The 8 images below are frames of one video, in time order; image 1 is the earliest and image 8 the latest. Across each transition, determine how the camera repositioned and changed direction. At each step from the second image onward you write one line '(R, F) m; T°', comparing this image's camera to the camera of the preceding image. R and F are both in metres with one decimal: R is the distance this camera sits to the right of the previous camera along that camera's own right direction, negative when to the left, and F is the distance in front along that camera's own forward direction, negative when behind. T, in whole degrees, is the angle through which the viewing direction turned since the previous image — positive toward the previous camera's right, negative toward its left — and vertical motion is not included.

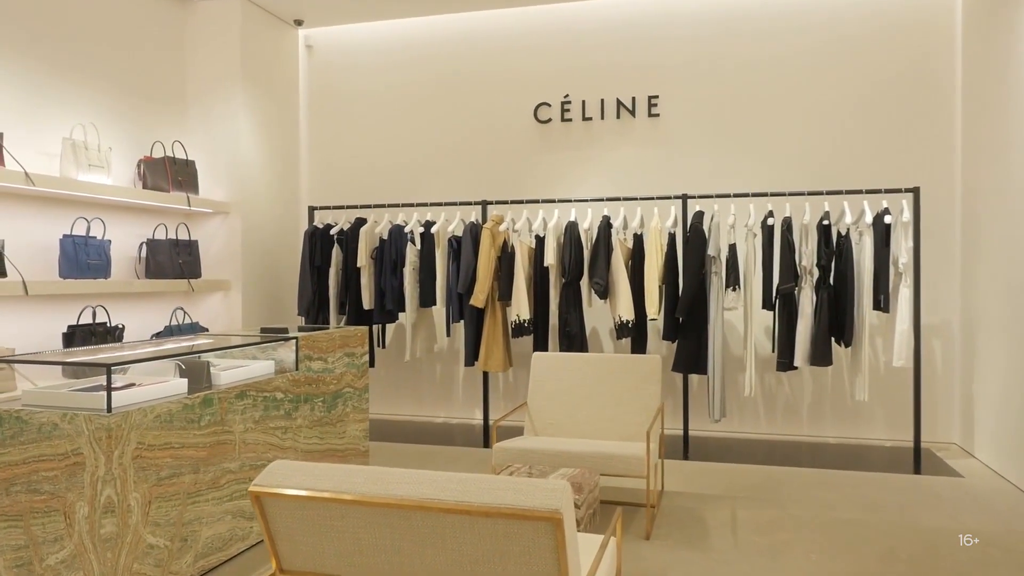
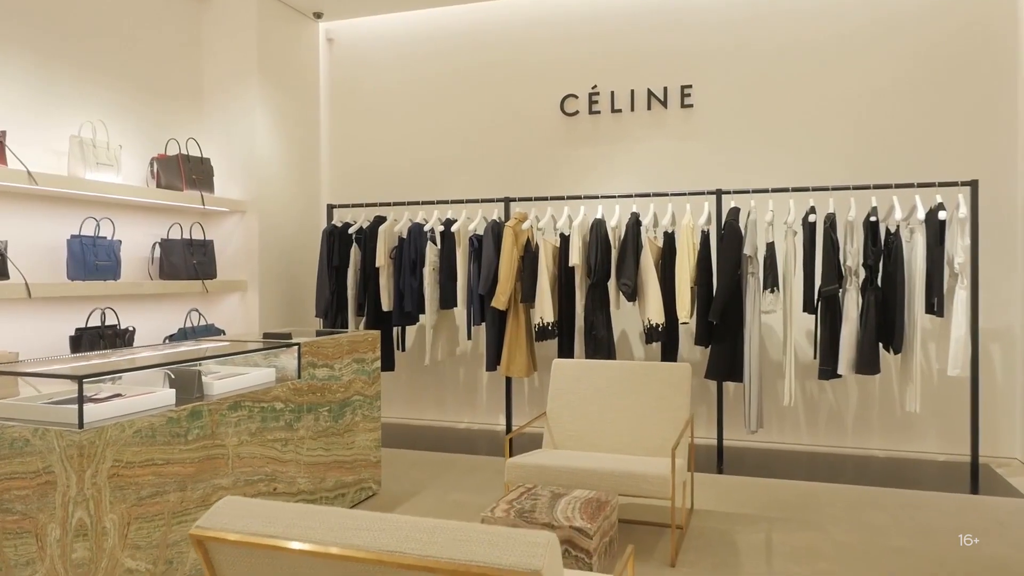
(+0.1, +0.2) m; -3°
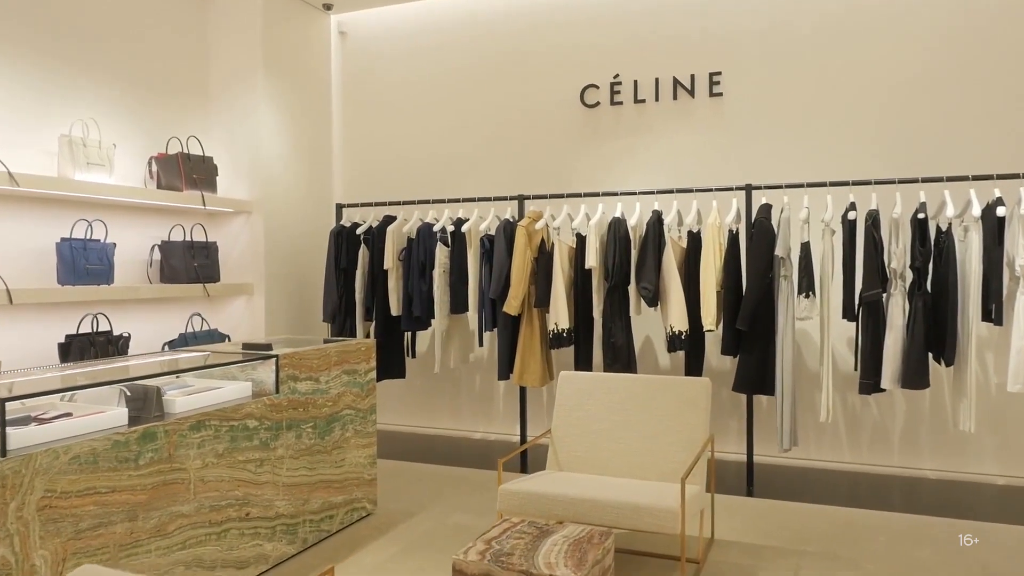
(+0.2, +0.3) m; -4°
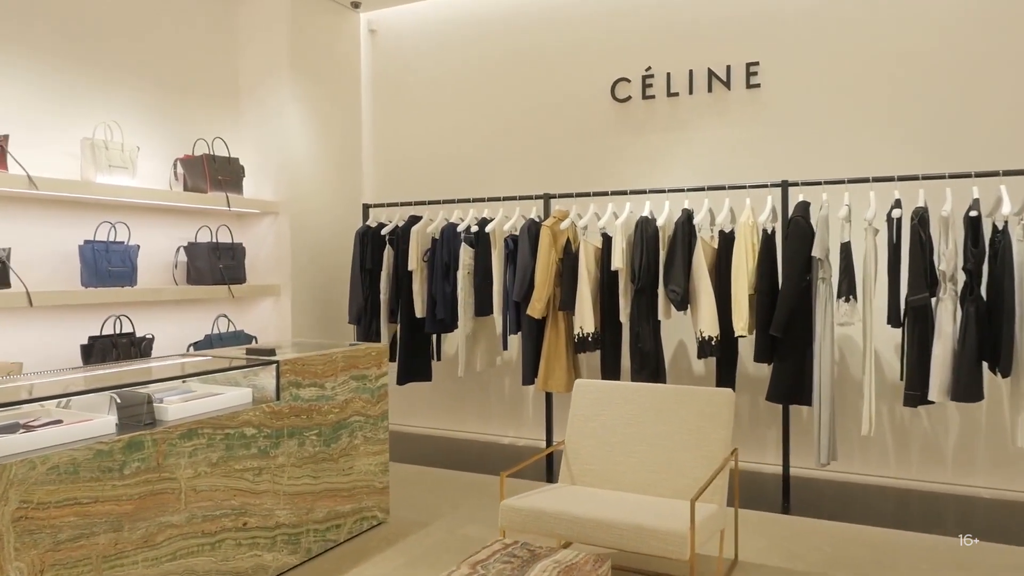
(+0.2, +0.2) m; -4°
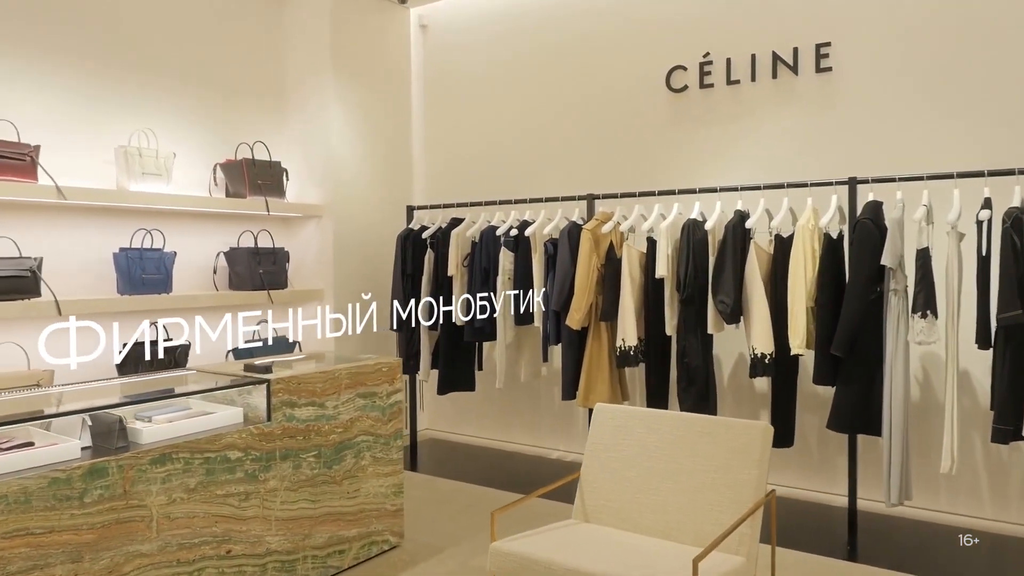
(+0.4, +0.3) m; -8°
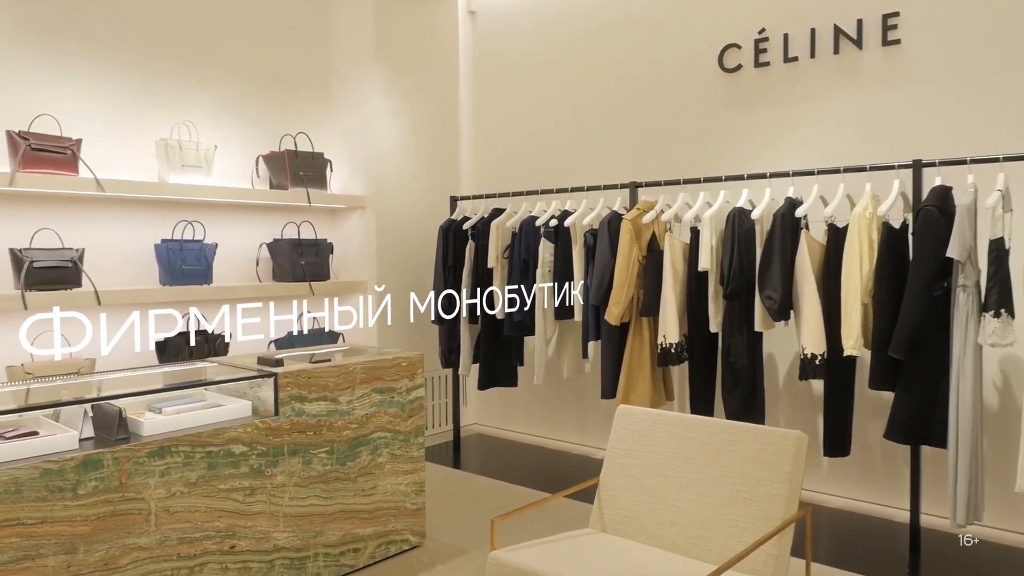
(+0.3, +0.2) m; -6°
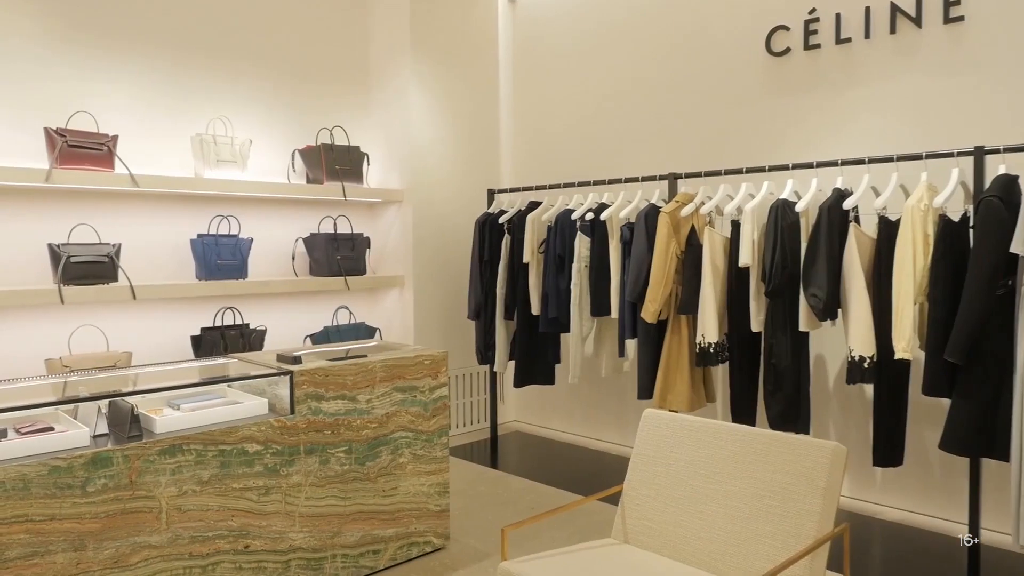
(+0.1, +0.1) m; -5°
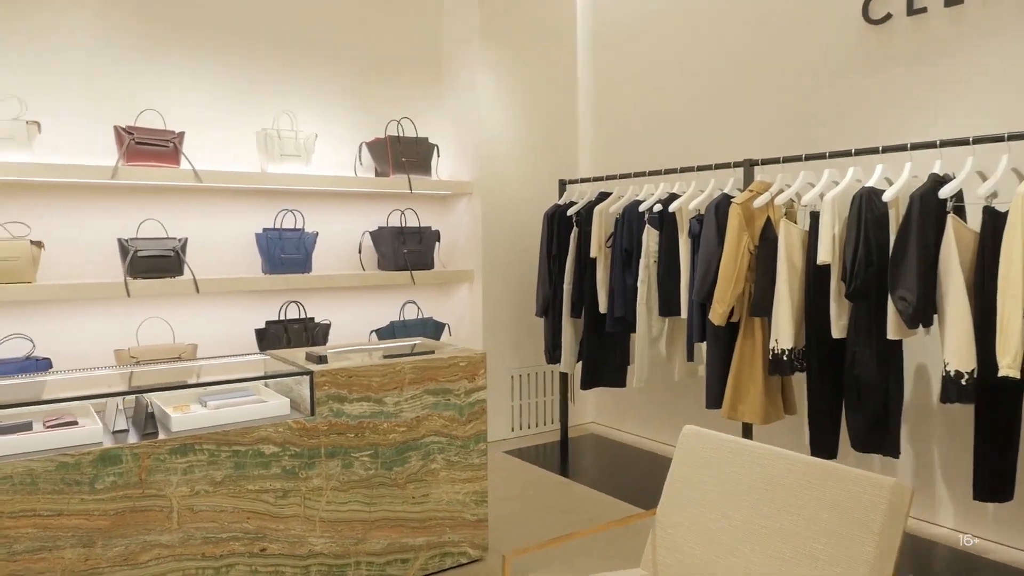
(+0.3, +0.2) m; -9°
